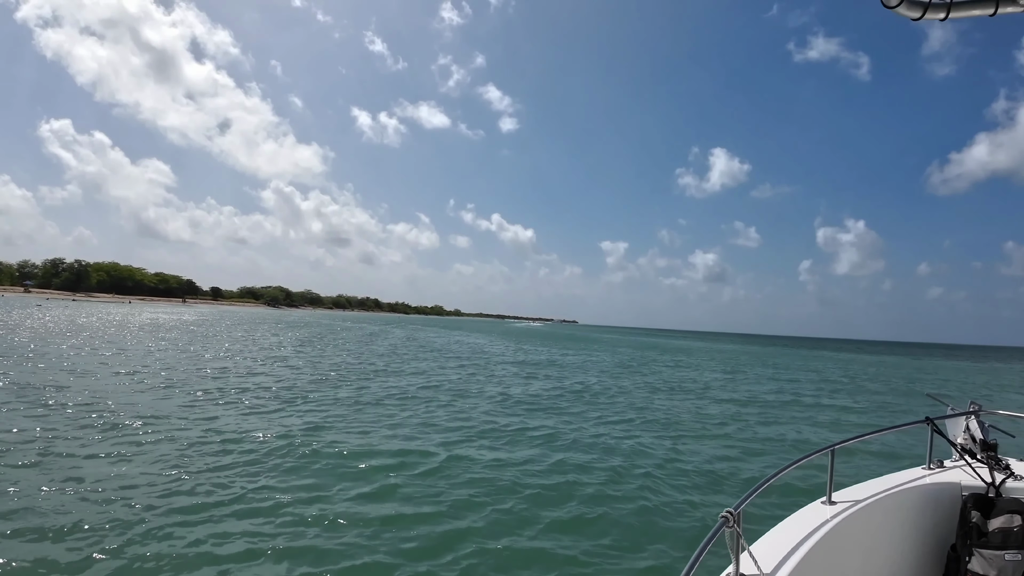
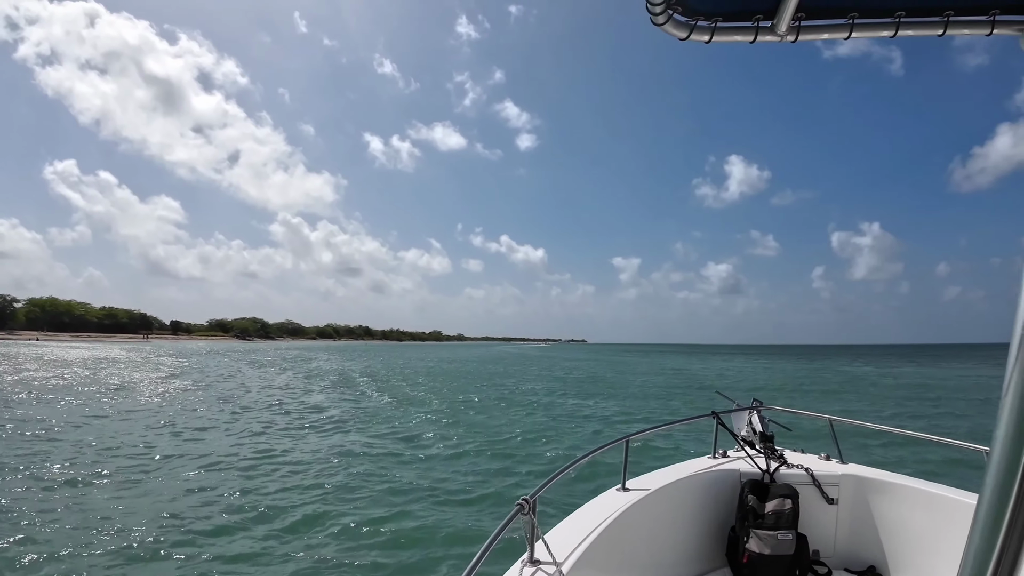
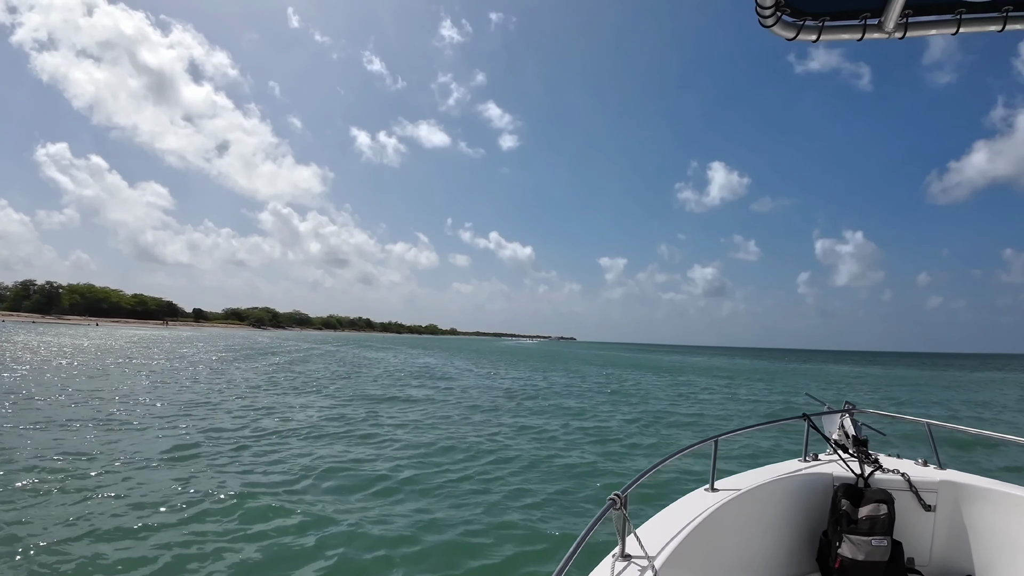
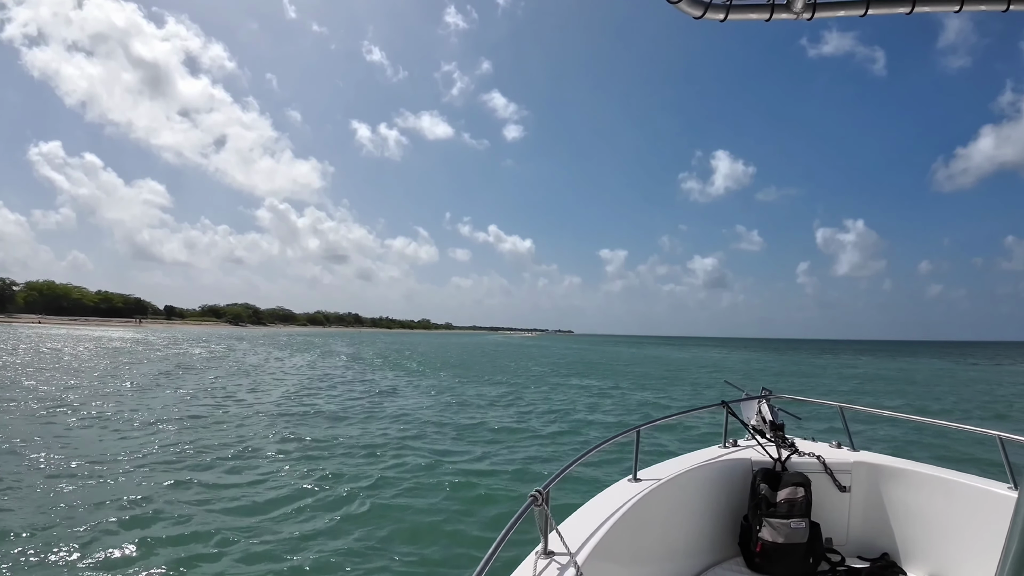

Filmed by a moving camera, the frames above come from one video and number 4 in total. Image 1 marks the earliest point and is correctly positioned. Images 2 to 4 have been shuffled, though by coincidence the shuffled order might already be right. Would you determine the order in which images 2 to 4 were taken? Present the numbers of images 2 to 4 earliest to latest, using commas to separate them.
3, 4, 2
